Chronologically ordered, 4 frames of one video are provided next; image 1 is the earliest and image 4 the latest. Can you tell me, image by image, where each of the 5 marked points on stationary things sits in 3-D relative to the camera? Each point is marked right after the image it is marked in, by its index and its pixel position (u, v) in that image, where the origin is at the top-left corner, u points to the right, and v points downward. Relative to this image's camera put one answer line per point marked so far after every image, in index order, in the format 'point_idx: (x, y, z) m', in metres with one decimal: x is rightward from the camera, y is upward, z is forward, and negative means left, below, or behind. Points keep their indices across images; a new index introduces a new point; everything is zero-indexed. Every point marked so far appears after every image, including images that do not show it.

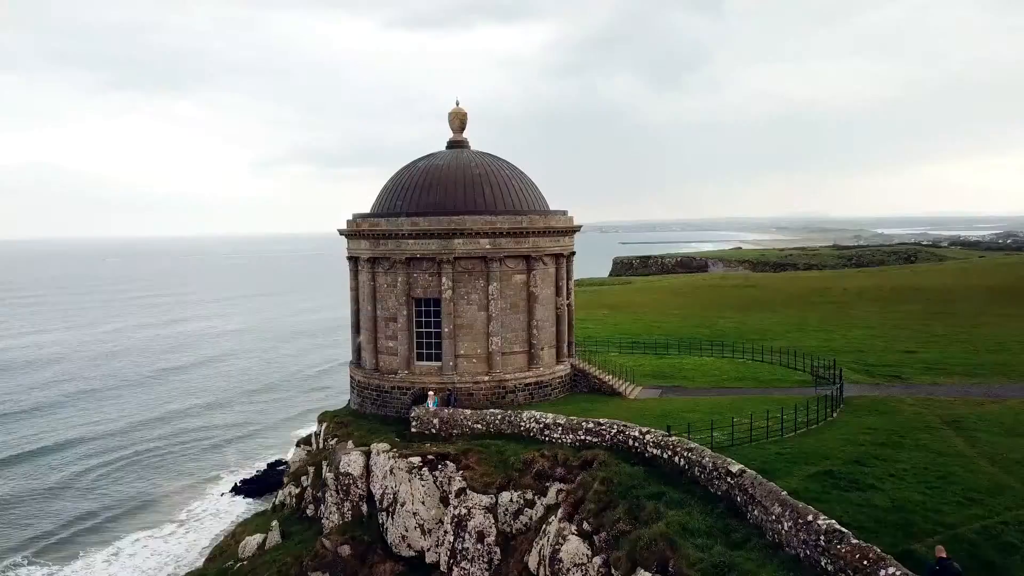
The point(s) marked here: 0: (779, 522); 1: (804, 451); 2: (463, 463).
0: (+4.3, -3.8, +10.6) m
1: (+7.0, -3.8, +15.5) m
2: (-1.3, -4.8, +18.0) m
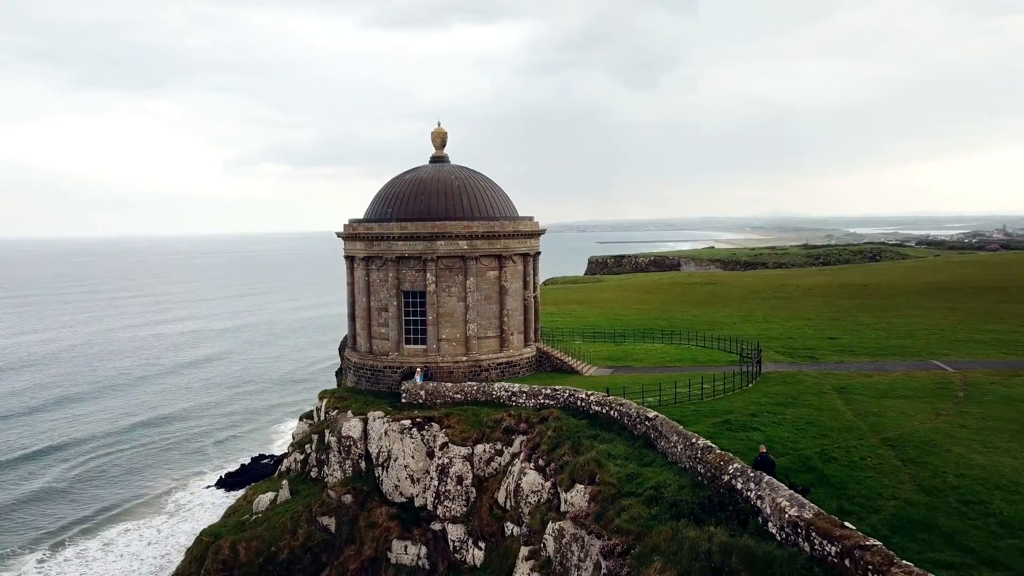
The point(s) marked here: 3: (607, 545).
0: (+3.7, -3.5, +14.8) m
1: (+6.1, -3.6, +19.7) m
2: (-2.2, -4.6, +22.0) m
3: (+1.9, -5.0, +12.6) m
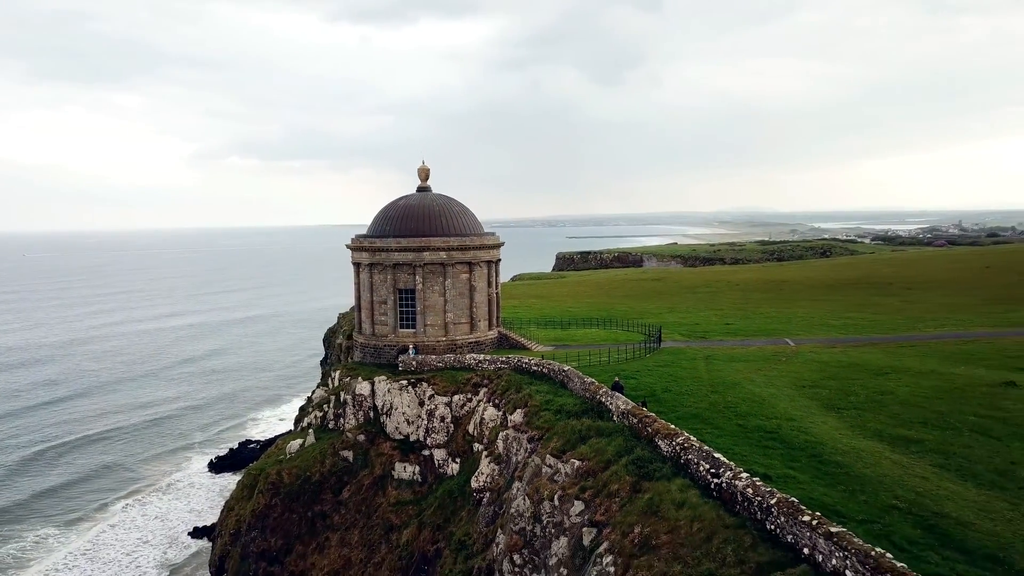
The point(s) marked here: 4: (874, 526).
0: (+2.3, -3.5, +24.2) m
1: (+4.6, -3.6, +29.2) m
2: (-3.9, -4.5, +31.1) m
3: (+0.6, -5.1, +22.0) m
4: (+7.0, -4.6, +12.5) m
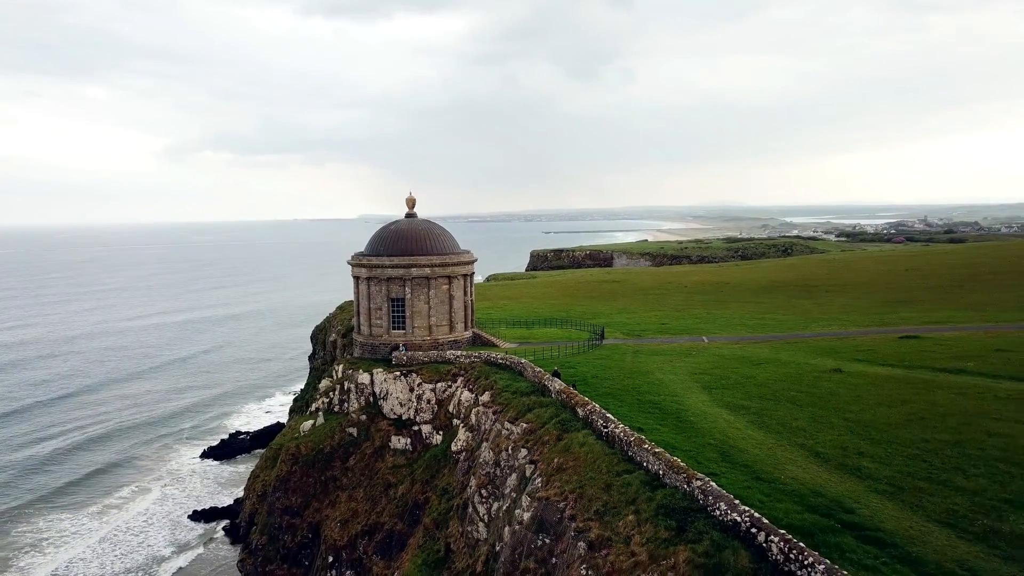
0: (+0.8, -4.2, +32.7) m
1: (+2.9, -4.2, +37.8) m
2: (-5.6, -5.2, +39.4) m
3: (-0.8, -5.8, +30.4) m
4: (+5.9, -5.4, +21.1) m
